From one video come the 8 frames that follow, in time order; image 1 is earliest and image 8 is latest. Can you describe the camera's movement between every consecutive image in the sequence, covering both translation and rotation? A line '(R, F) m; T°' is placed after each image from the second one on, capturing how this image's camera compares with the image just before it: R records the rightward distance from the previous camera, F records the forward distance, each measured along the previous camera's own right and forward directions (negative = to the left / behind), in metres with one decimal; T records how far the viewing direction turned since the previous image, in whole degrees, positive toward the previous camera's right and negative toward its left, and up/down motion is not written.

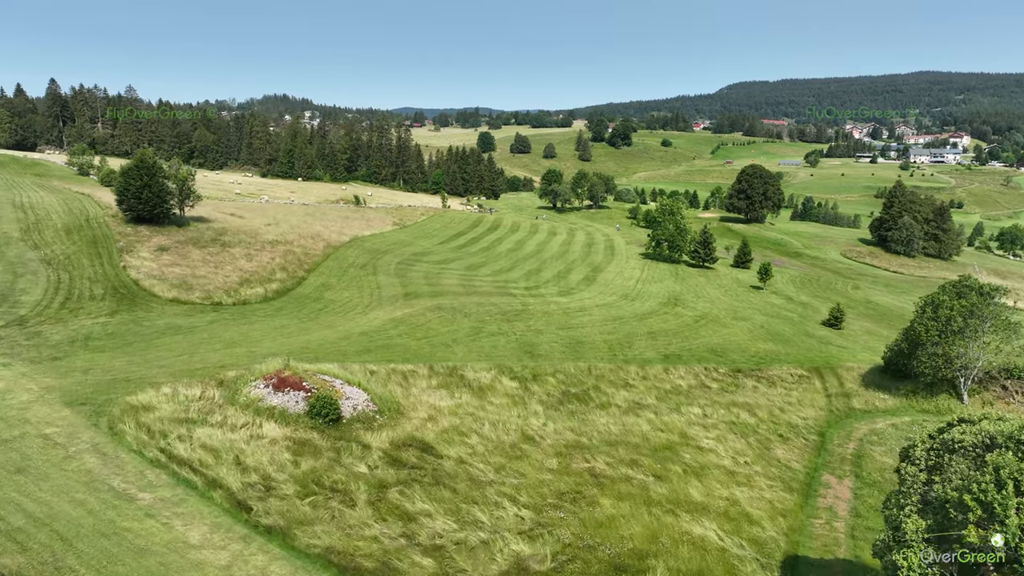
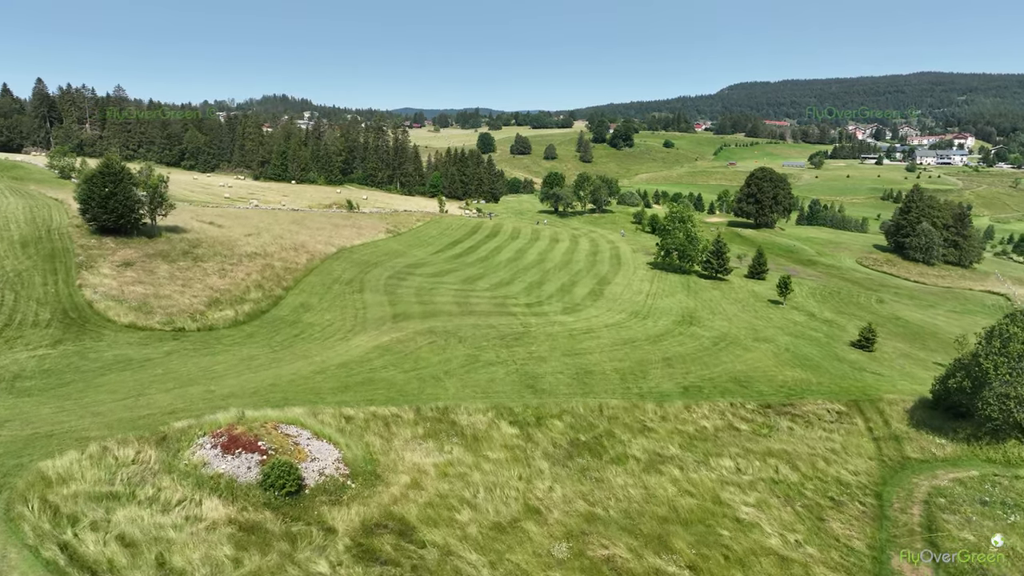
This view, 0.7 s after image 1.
(0.0, +4.4) m; 0°
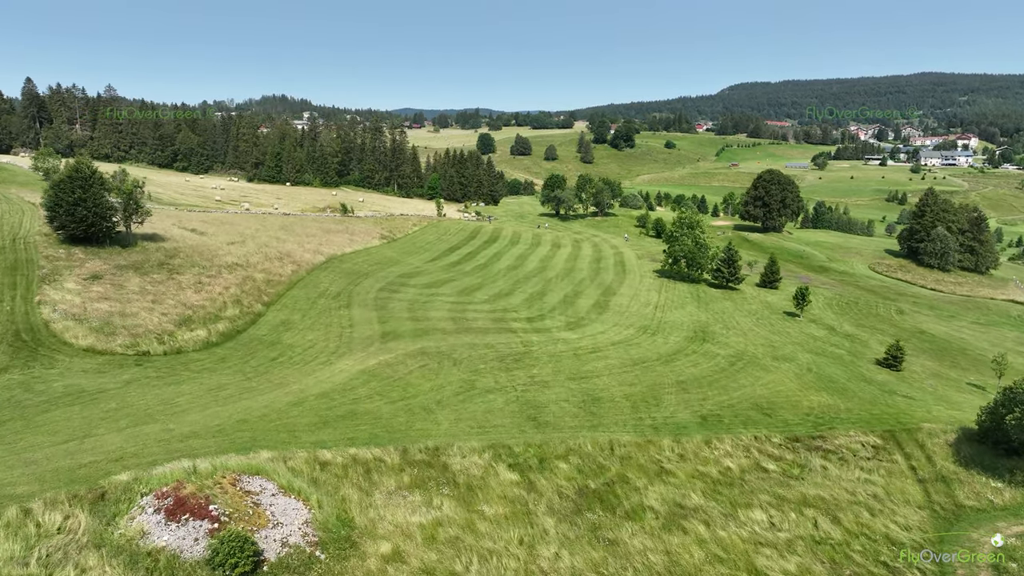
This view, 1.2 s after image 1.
(0.0, +3.3) m; 0°
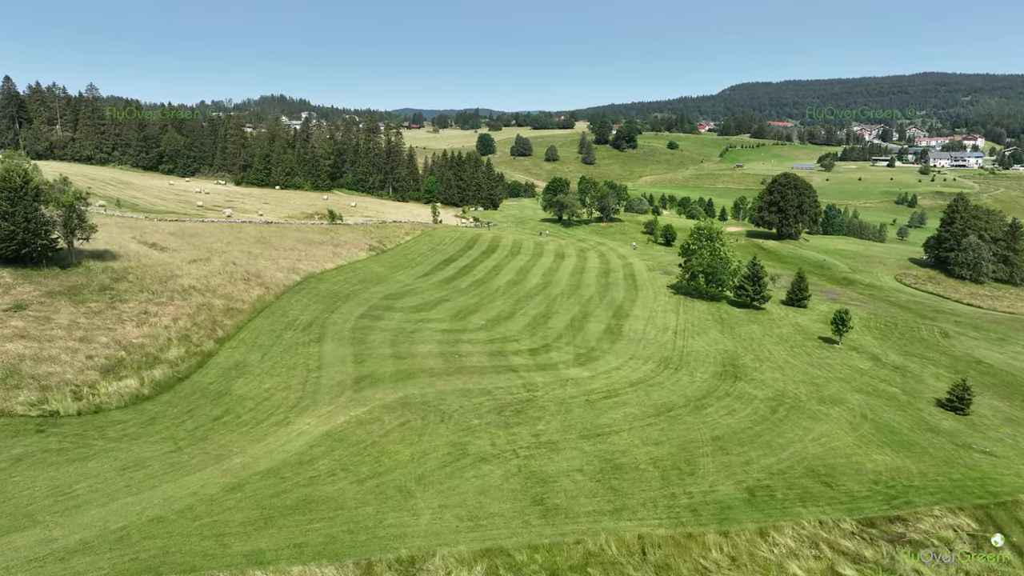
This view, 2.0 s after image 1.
(0.0, +6.3) m; 0°
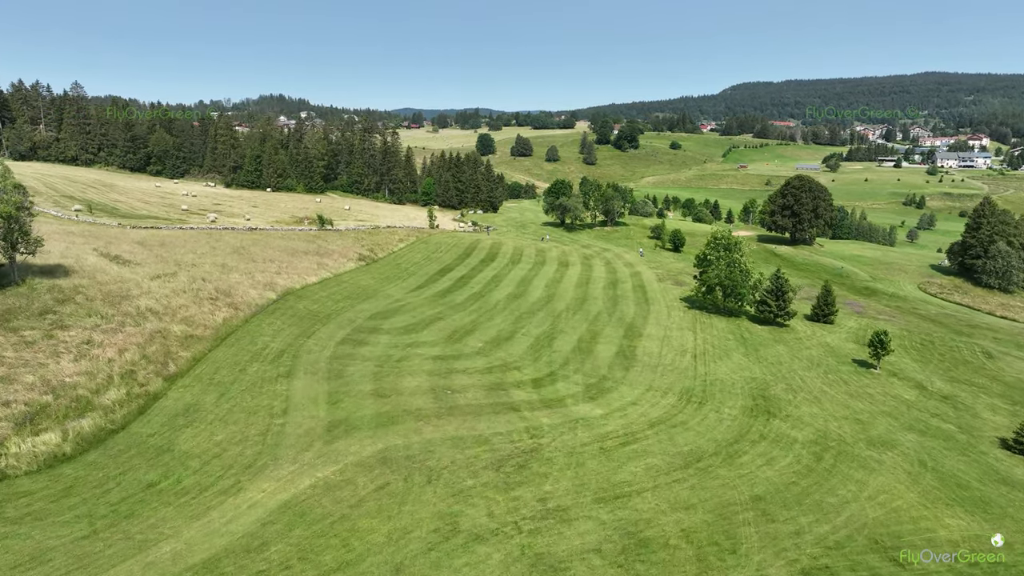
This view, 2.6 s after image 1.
(0.0, +4.9) m; 0°
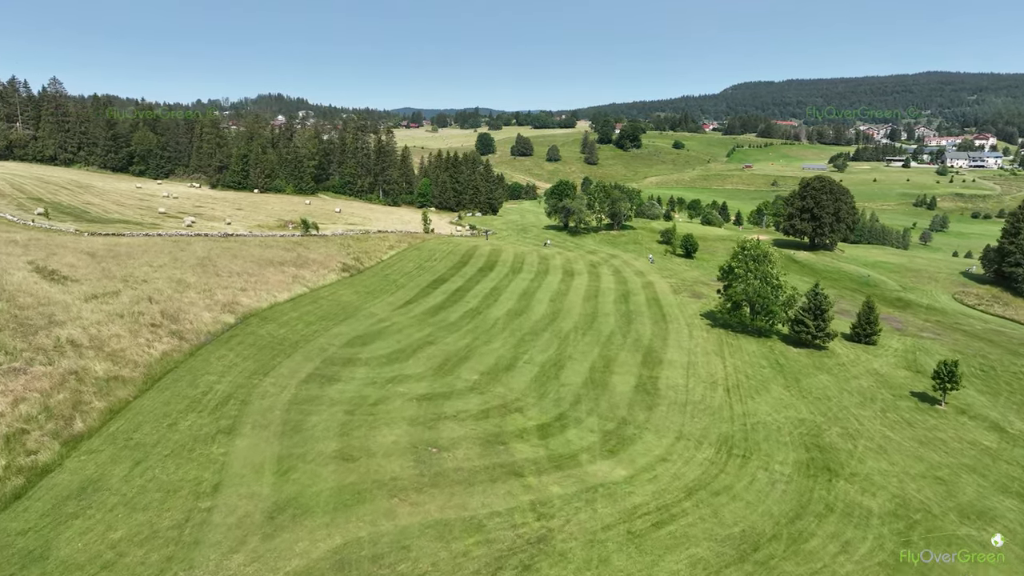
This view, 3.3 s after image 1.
(0.0, +6.3) m; 0°
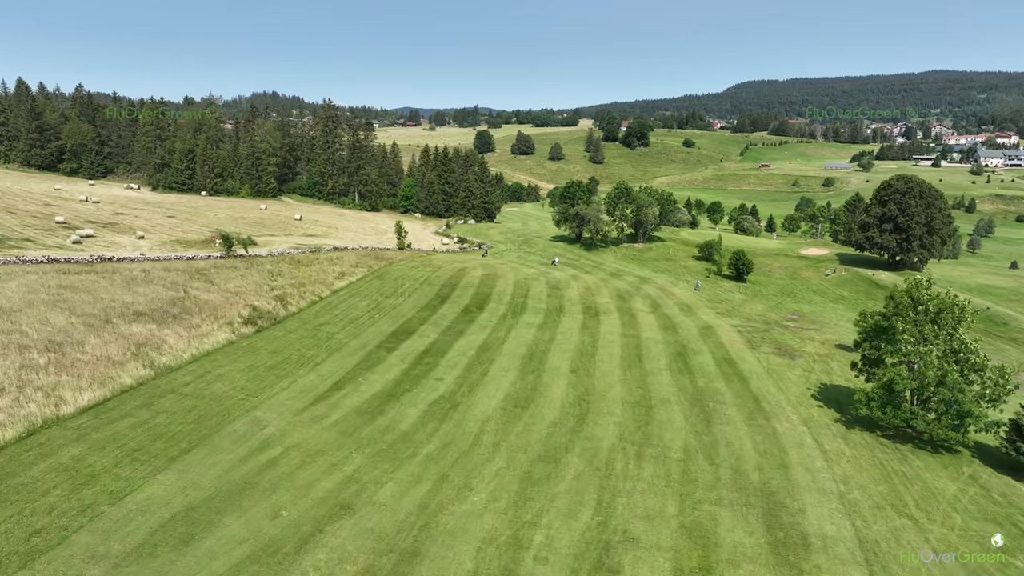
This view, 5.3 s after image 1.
(0.0, +20.3) m; 0°
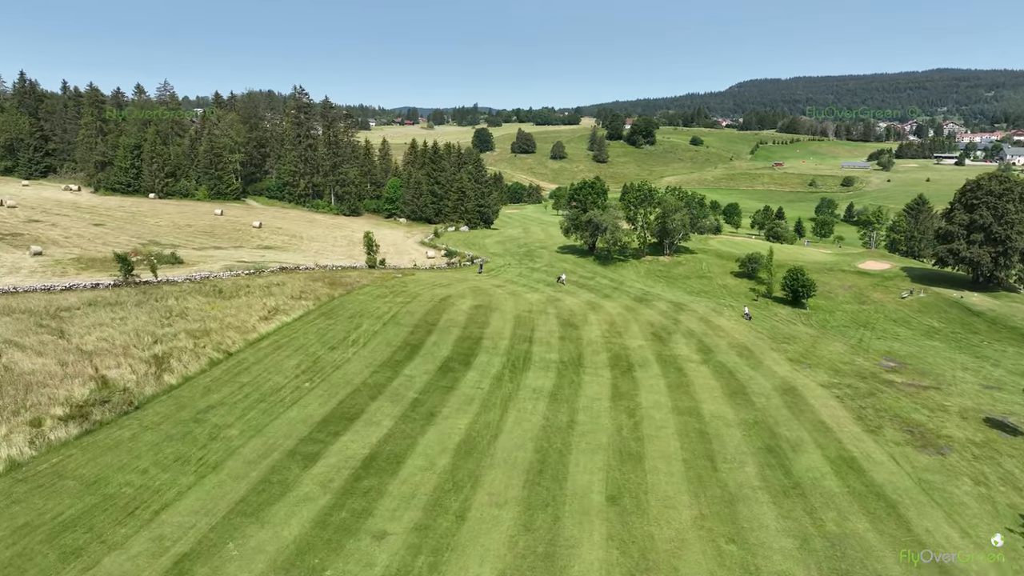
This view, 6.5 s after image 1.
(+0.1, +14.3) m; 0°
